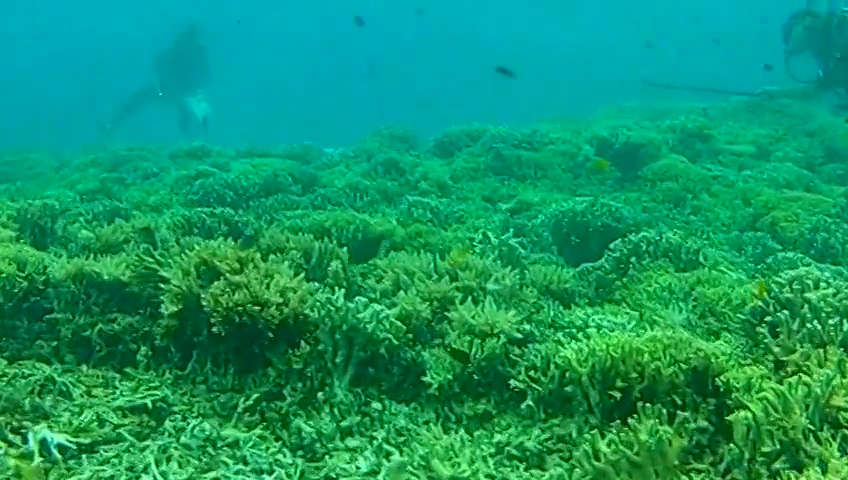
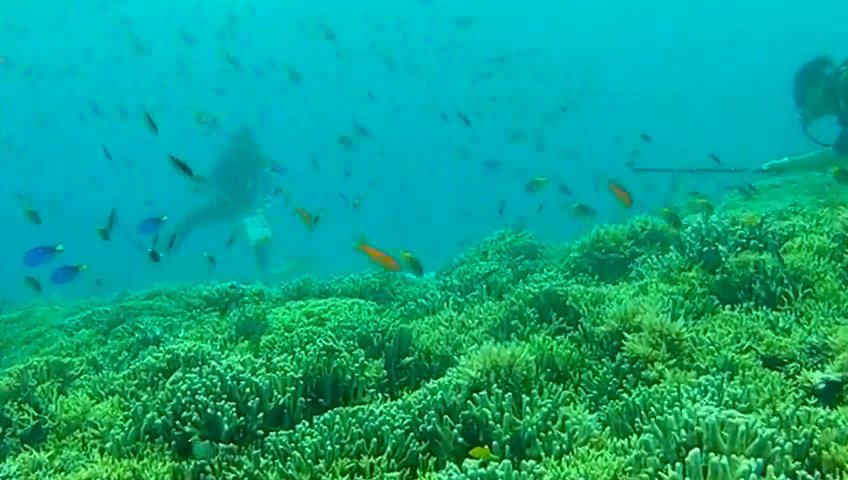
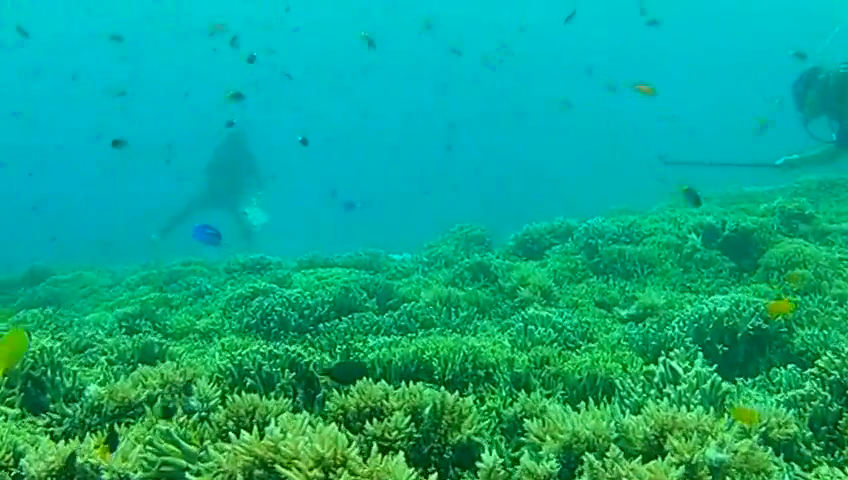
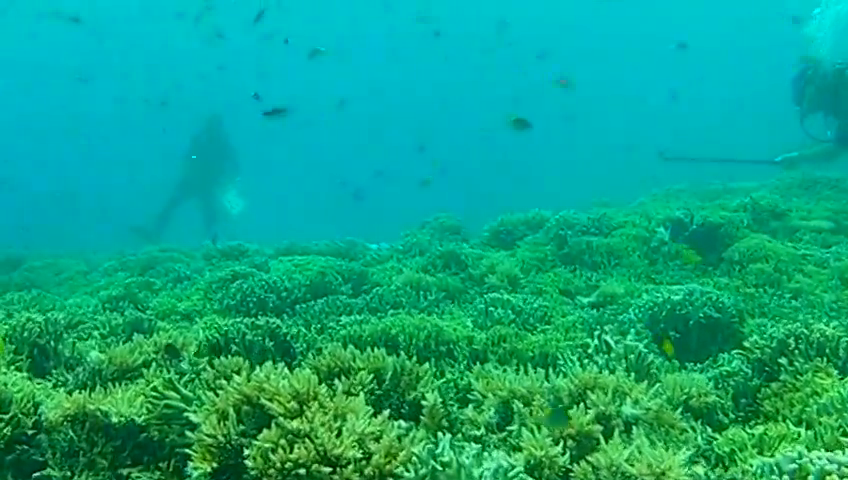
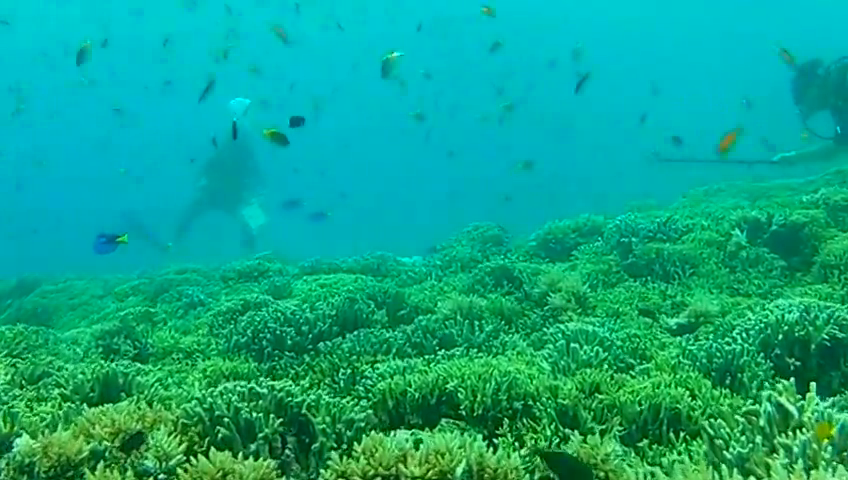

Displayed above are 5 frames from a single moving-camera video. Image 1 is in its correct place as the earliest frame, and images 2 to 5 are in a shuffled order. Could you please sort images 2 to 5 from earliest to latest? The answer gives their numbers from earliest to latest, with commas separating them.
4, 3, 5, 2
